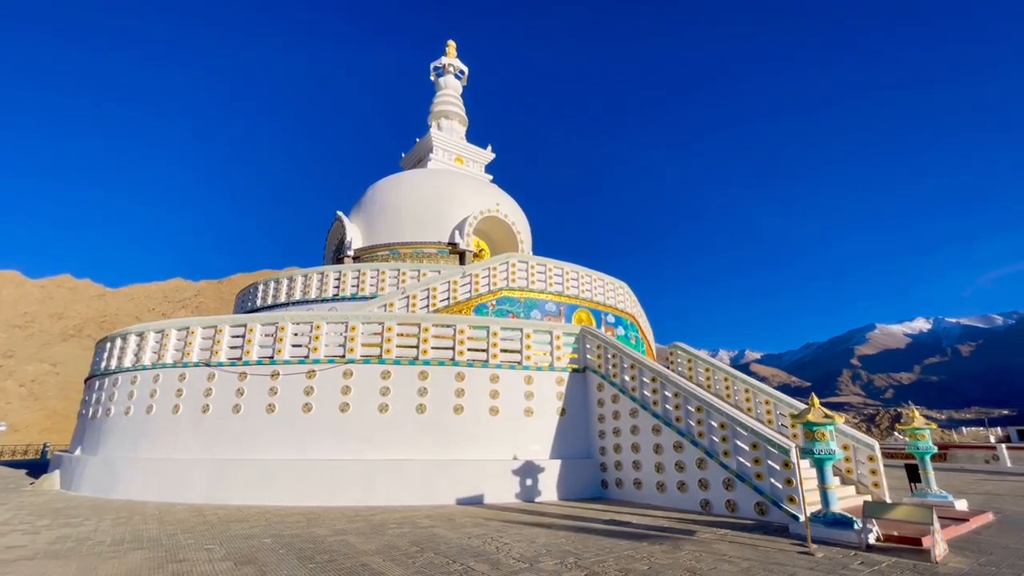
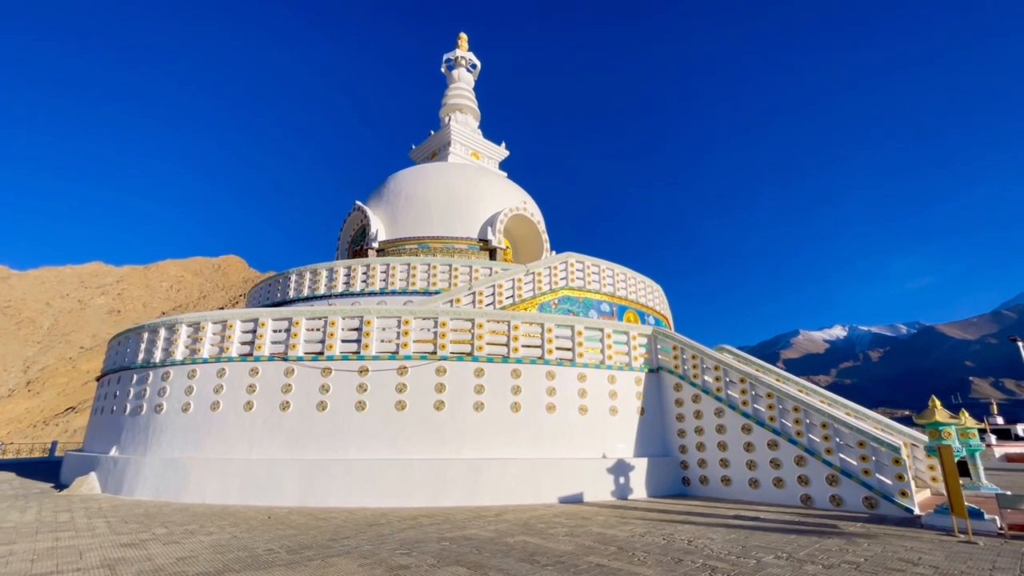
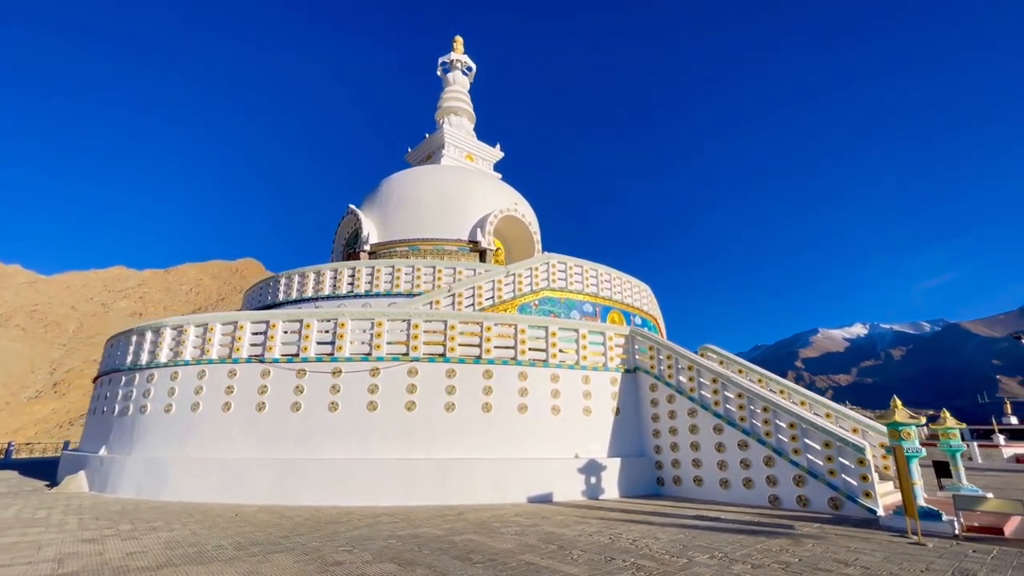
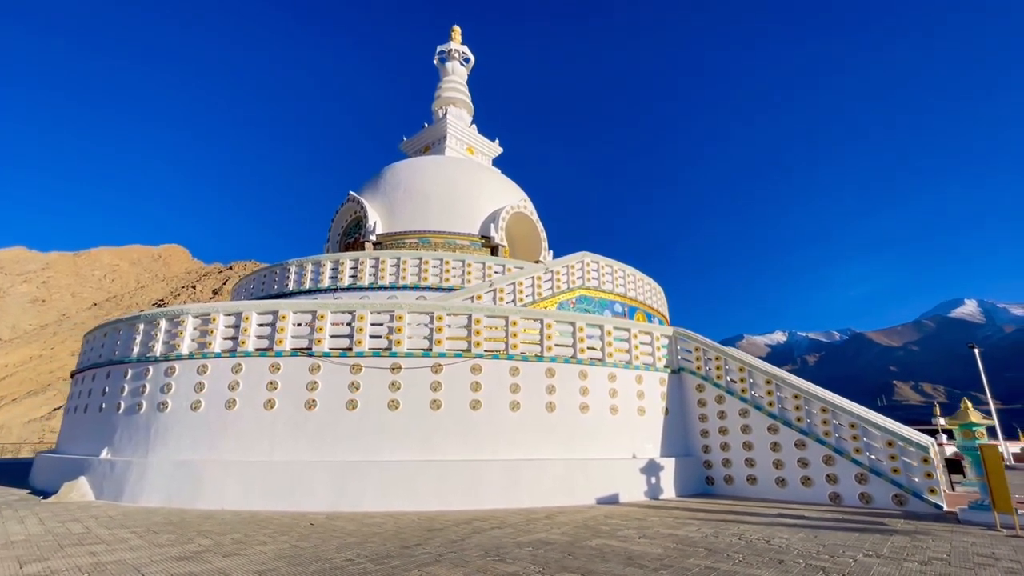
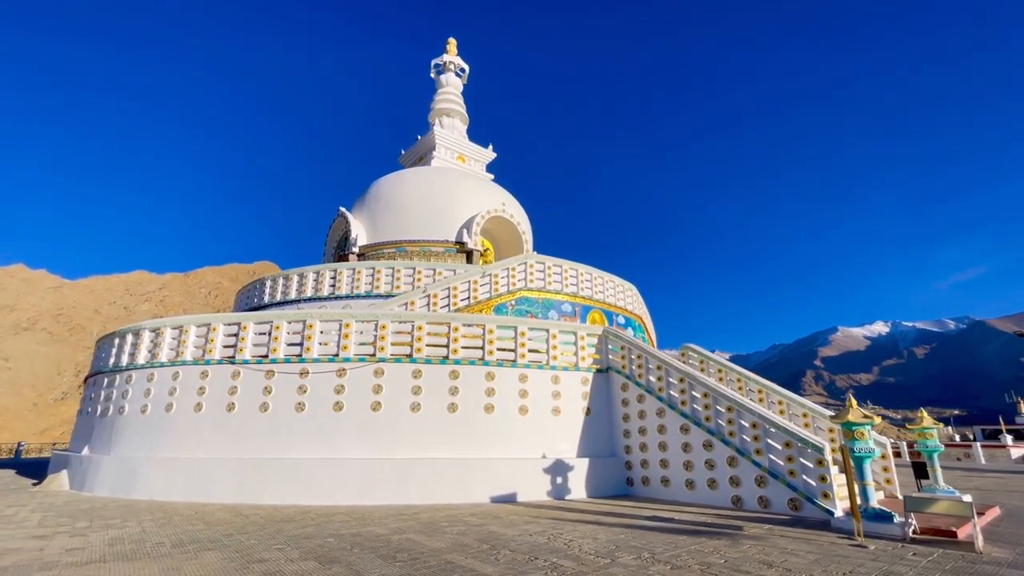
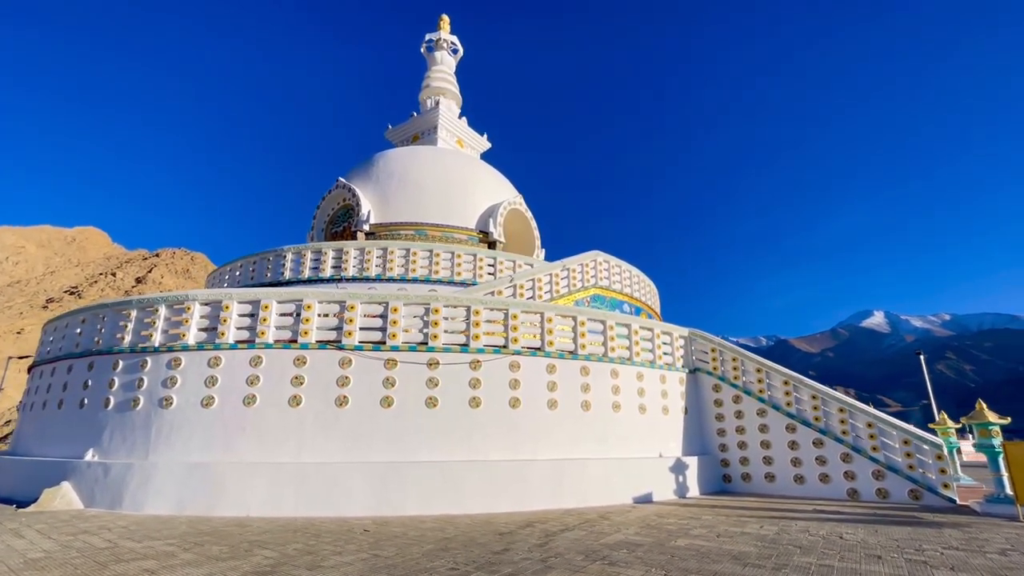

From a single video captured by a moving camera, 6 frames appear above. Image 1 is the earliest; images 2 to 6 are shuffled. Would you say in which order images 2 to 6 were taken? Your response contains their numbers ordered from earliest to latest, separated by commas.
5, 3, 2, 4, 6
